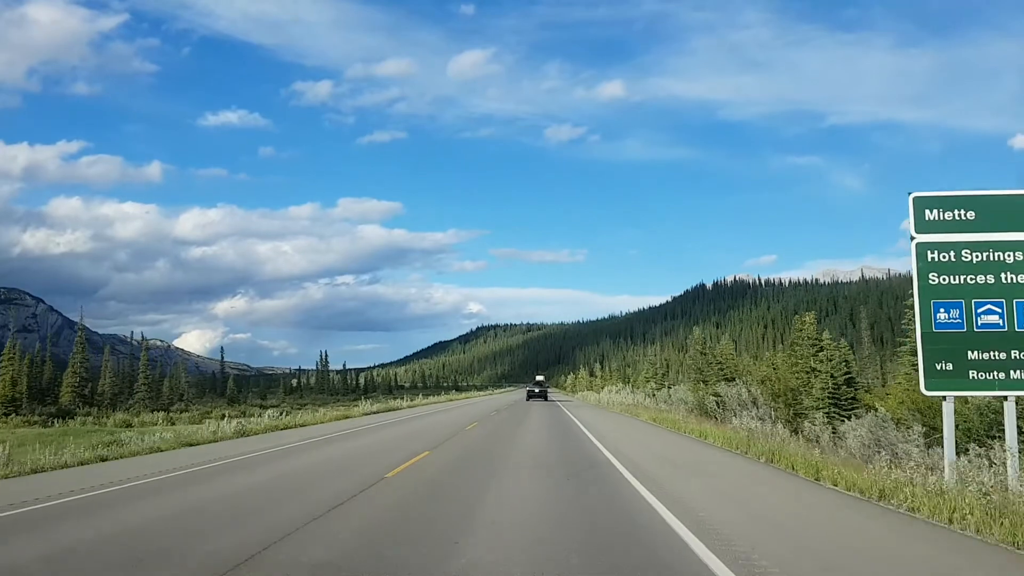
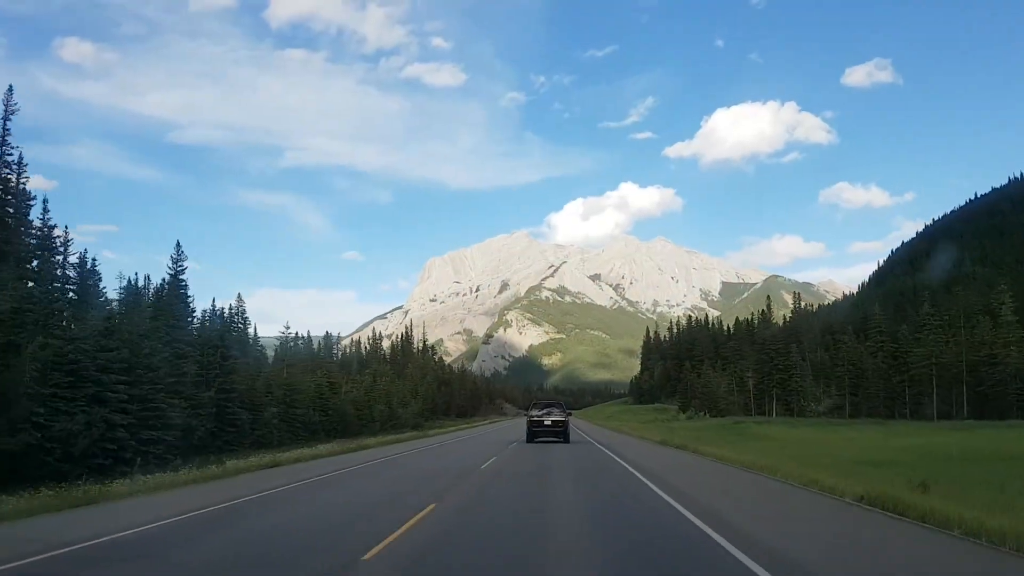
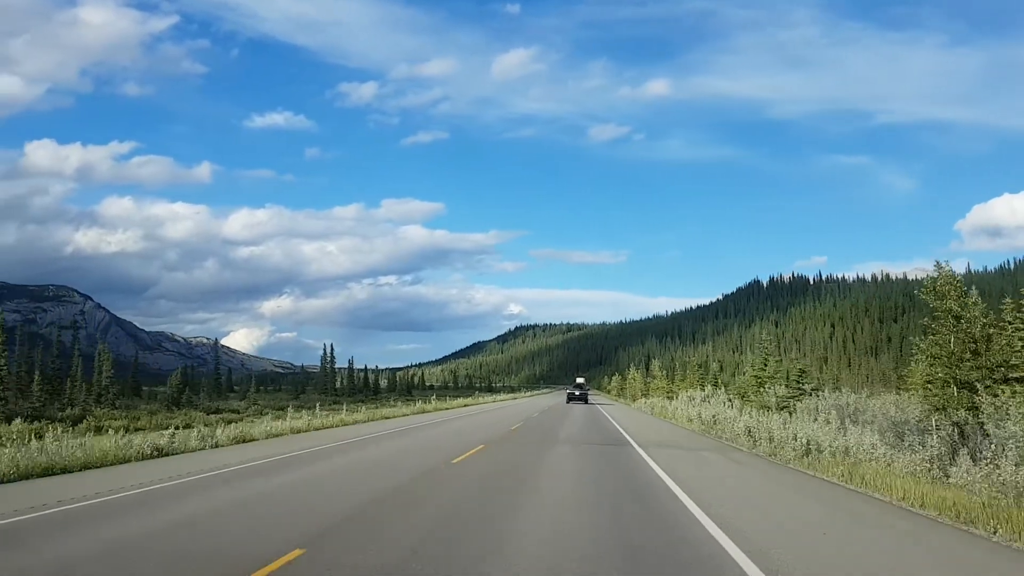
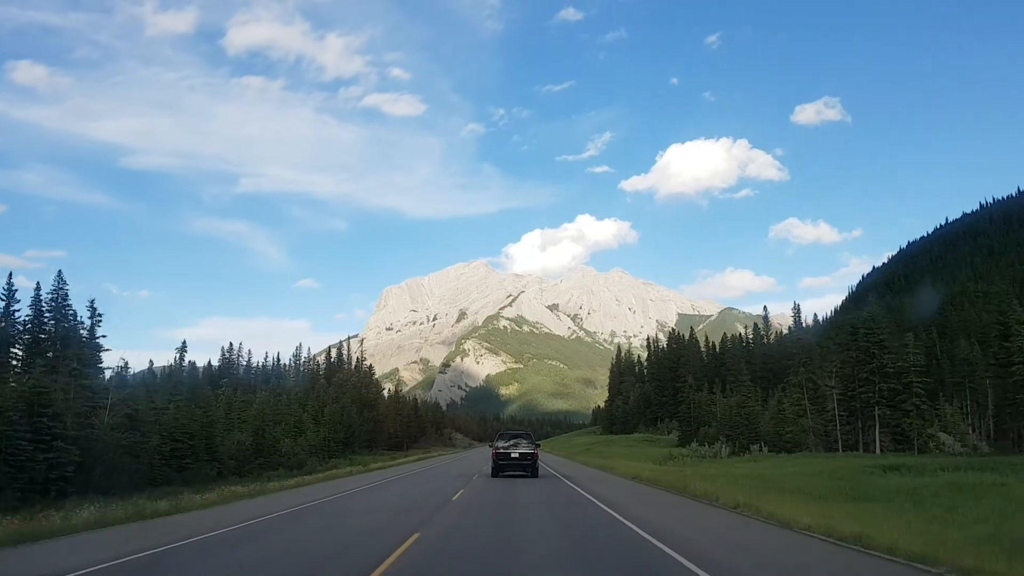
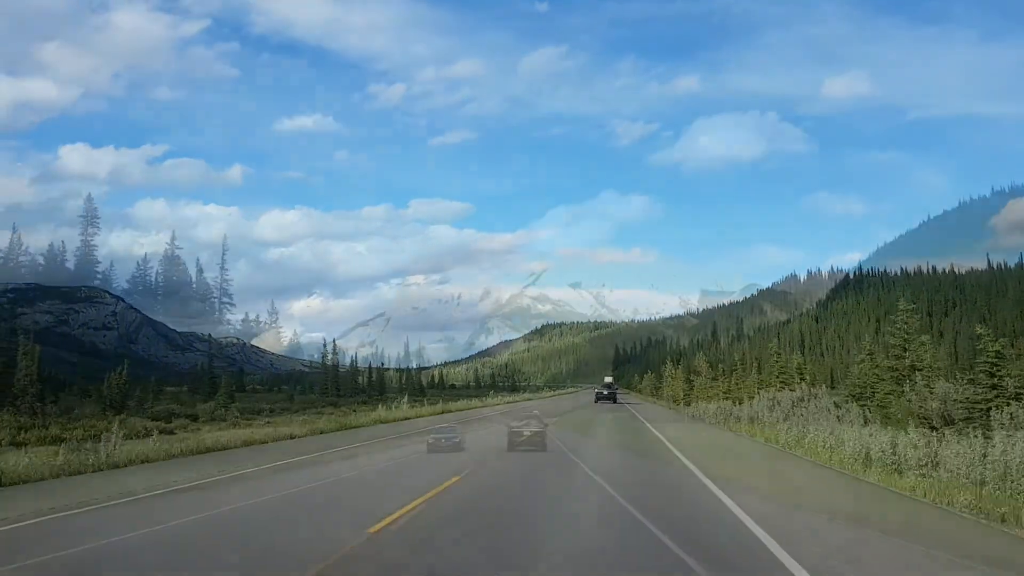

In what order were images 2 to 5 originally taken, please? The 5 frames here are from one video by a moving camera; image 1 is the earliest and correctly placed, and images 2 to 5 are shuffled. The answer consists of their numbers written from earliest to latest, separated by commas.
3, 5, 2, 4
